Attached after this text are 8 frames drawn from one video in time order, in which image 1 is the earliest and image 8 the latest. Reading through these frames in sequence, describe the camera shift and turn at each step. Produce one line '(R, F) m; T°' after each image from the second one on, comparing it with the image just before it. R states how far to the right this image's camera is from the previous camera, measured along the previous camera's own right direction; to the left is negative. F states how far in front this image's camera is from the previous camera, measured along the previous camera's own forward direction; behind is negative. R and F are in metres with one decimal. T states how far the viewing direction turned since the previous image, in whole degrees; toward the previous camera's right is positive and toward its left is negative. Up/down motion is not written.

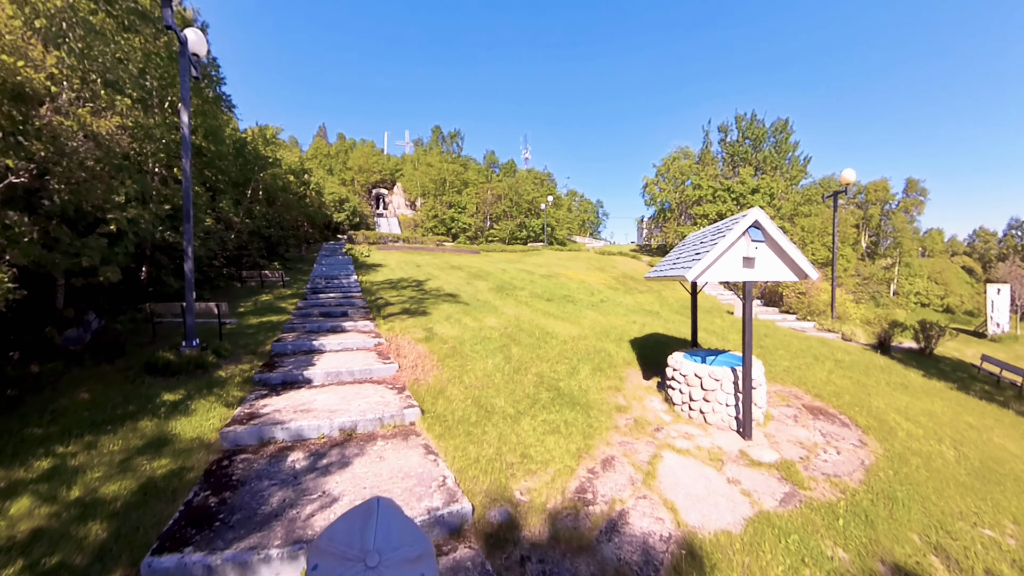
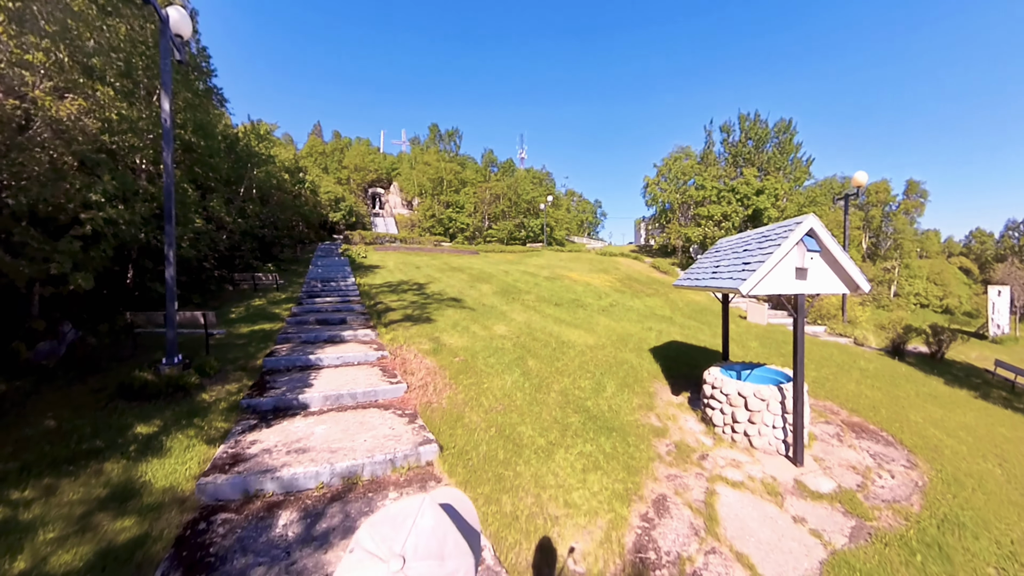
(-0.2, +0.5) m; 0°
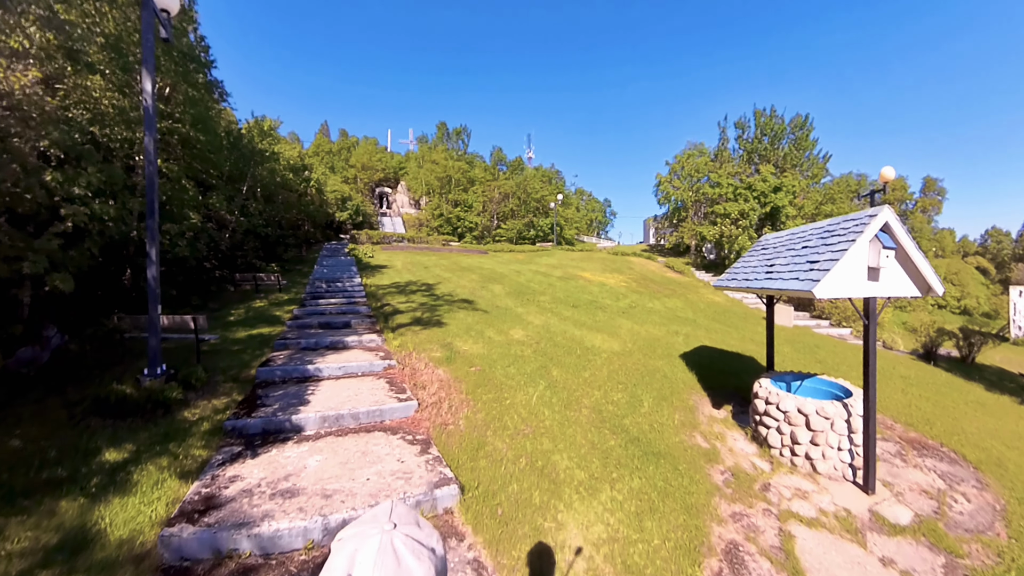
(-0.1, +0.6) m; -1°
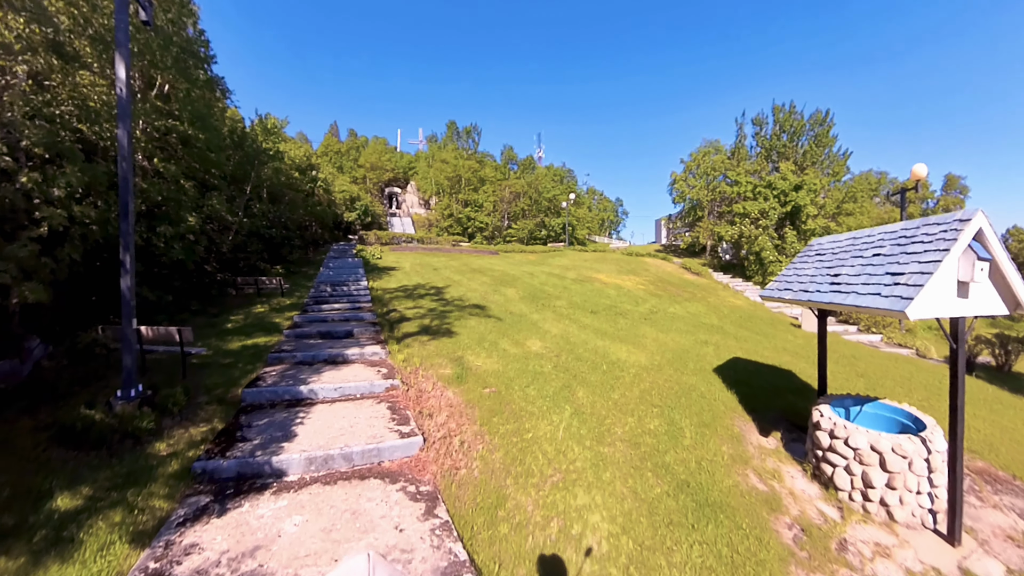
(-0.1, +0.5) m; -1°
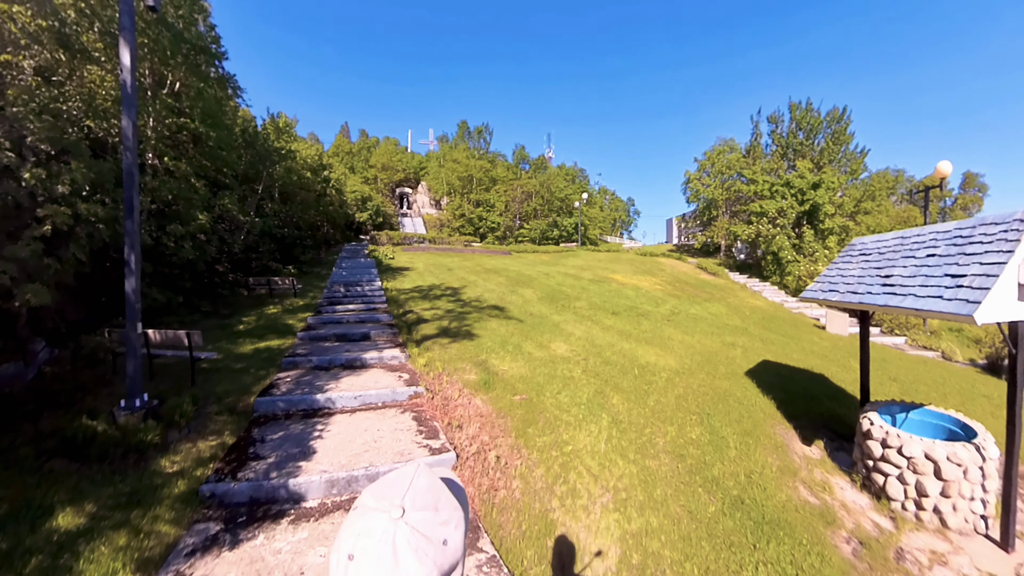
(-0.1, +0.3) m; -1°
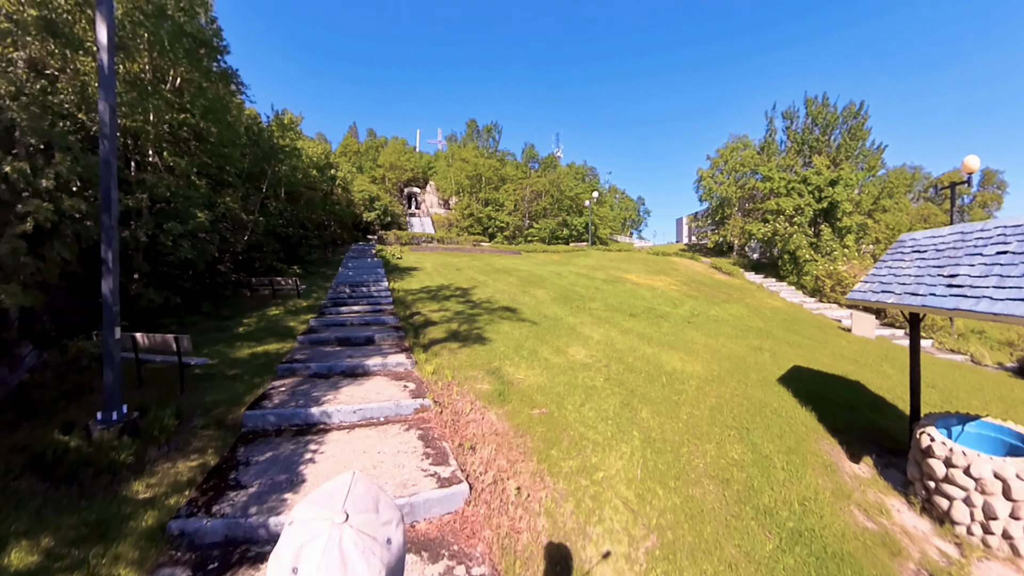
(-0.1, +0.4) m; -1°
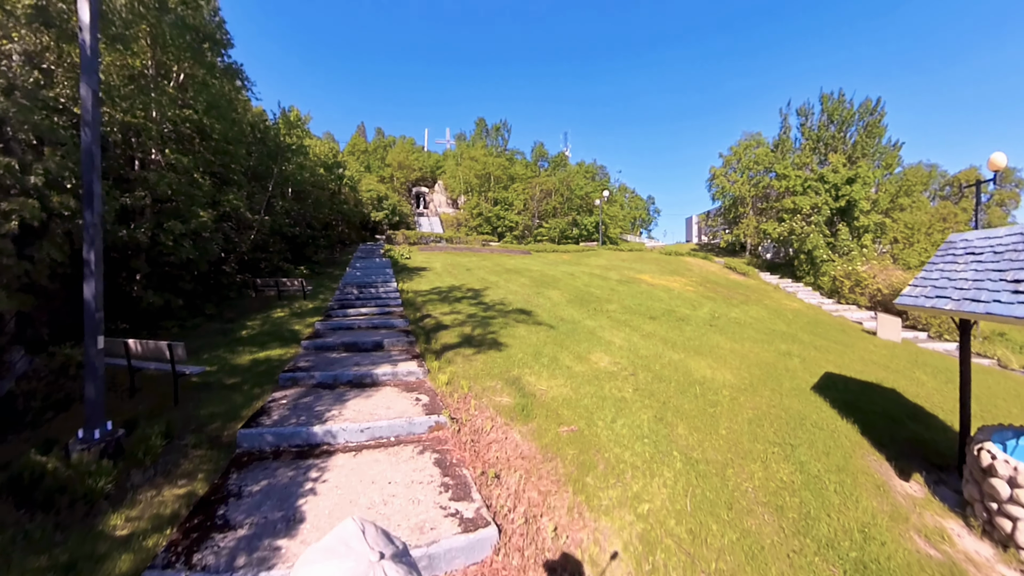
(-0.1, +0.3) m; -1°
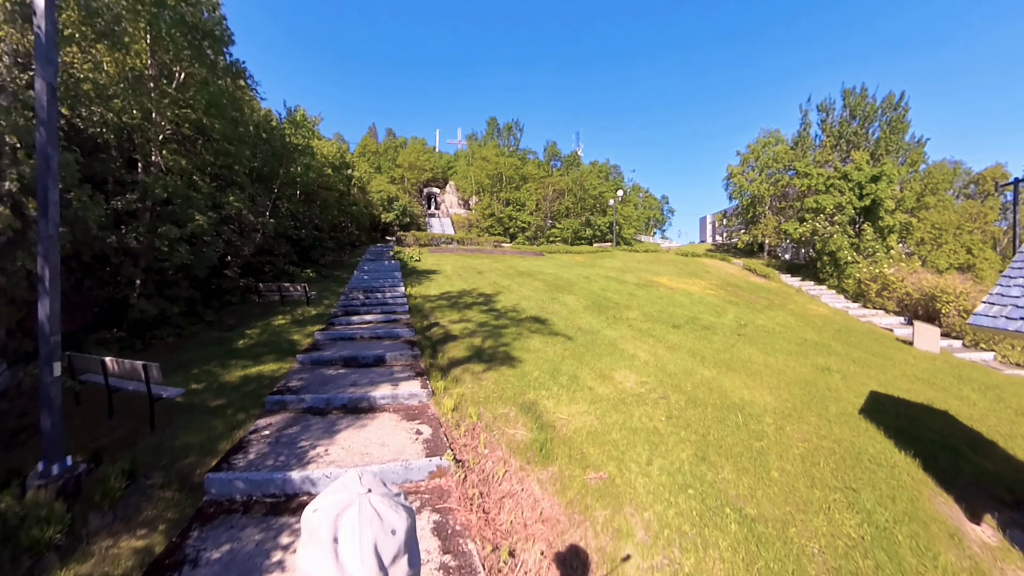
(0.0, +0.5) m; -1°
